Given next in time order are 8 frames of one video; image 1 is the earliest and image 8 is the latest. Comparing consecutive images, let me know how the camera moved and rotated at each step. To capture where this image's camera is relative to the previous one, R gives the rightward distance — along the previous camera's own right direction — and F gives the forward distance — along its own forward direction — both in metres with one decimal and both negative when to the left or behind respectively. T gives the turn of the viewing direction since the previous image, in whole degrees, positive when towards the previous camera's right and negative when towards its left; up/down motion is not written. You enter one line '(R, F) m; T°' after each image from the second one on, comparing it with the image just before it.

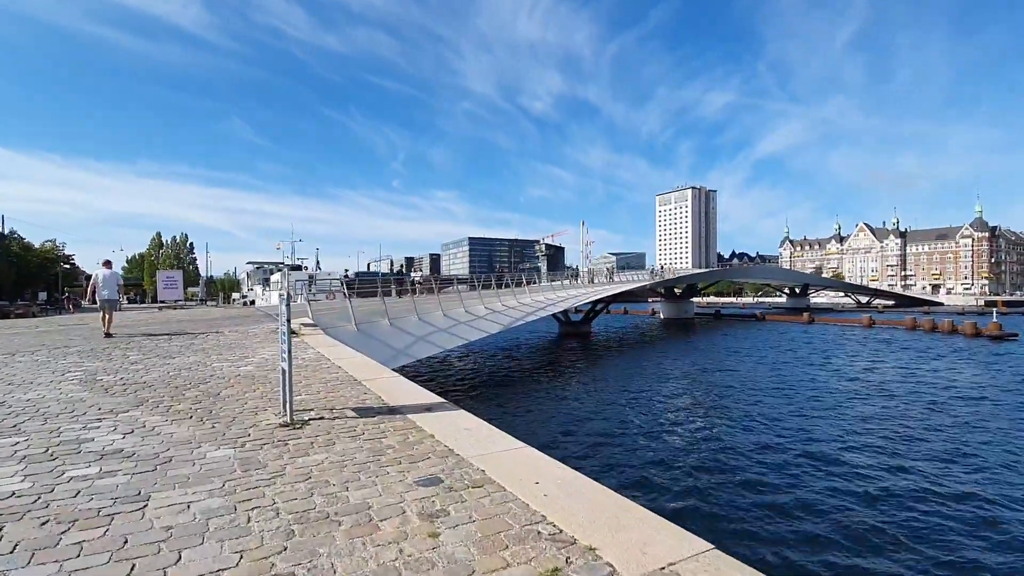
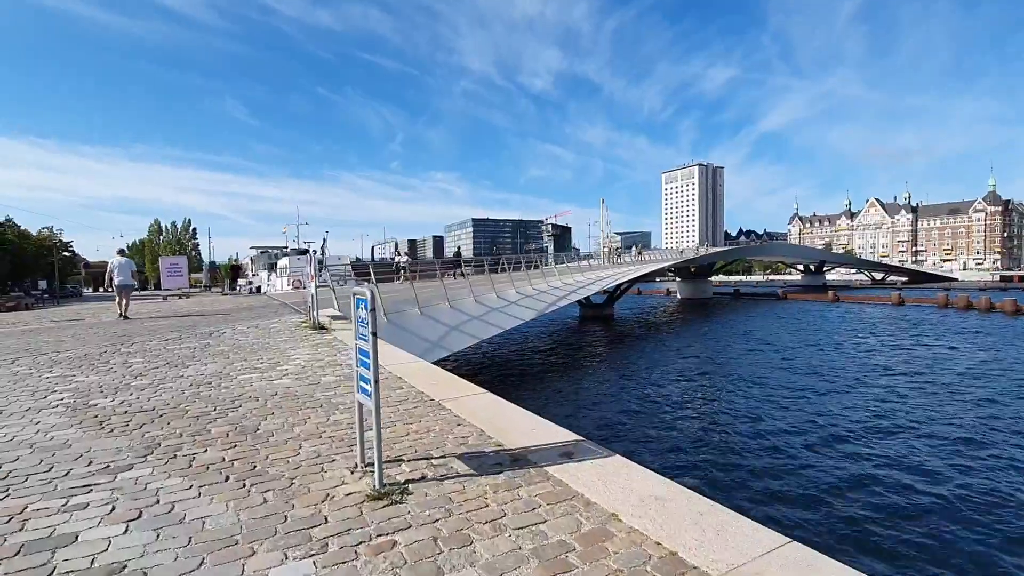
(-1.3, +2.0) m; 0°
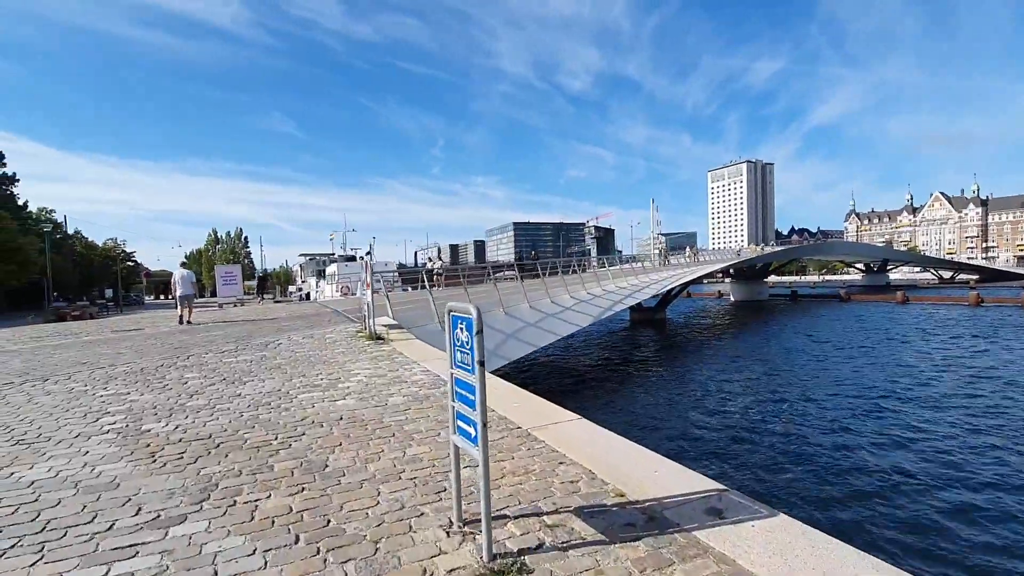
(-0.5, +0.8) m; -4°
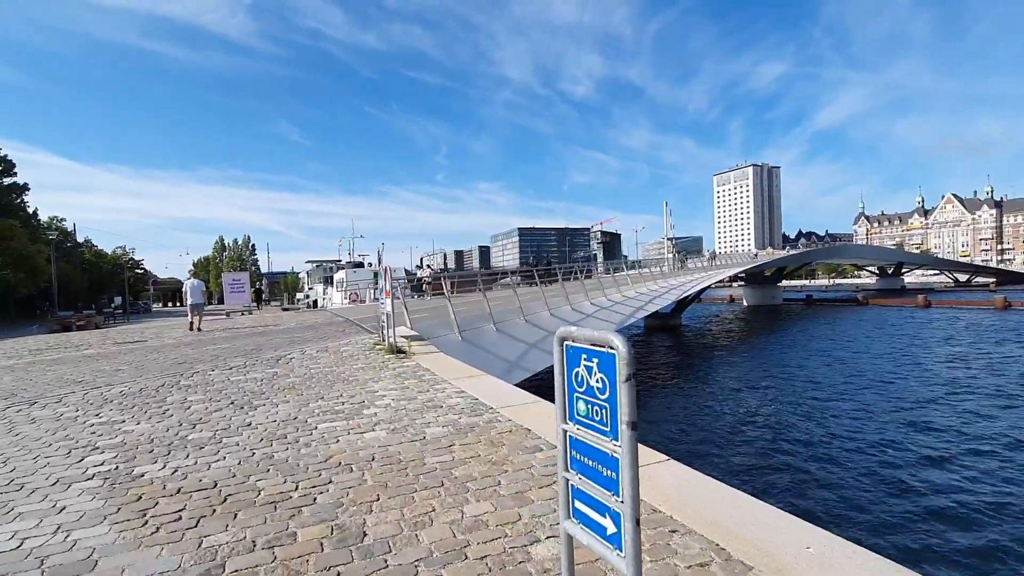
(-0.5, +1.0) m; -1°
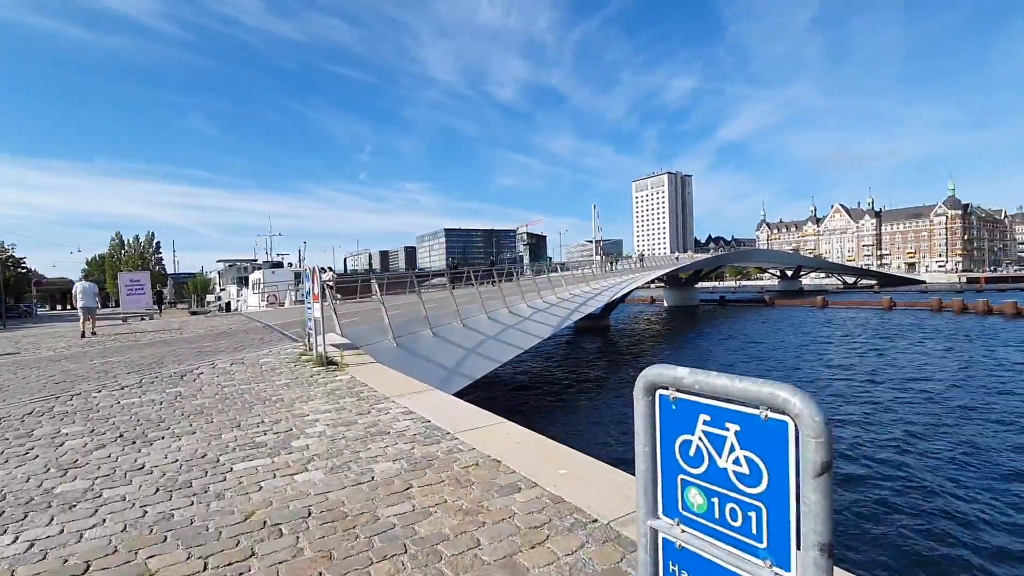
(-0.3, +0.8) m; +8°
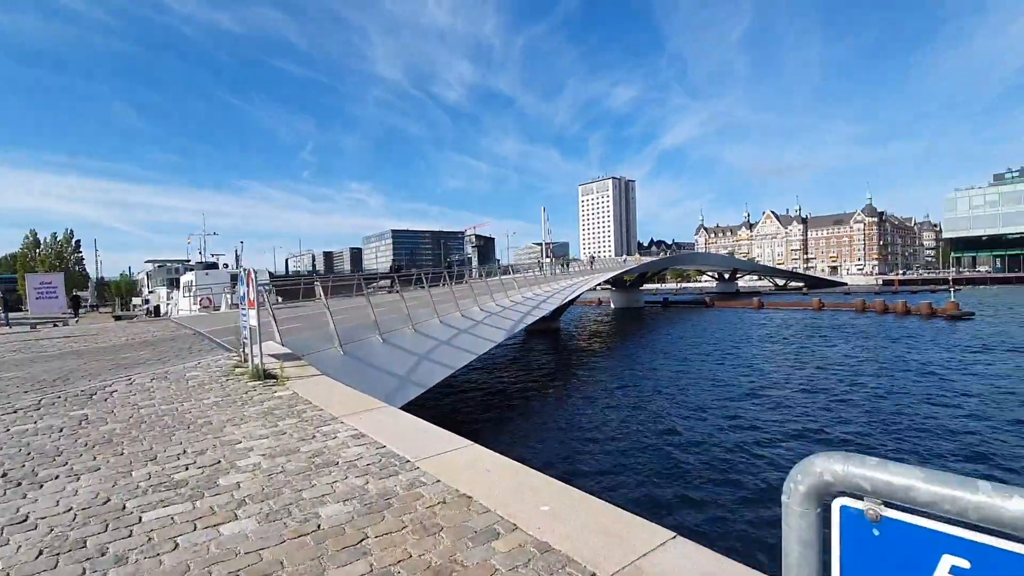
(-0.2, +0.6) m; +5°
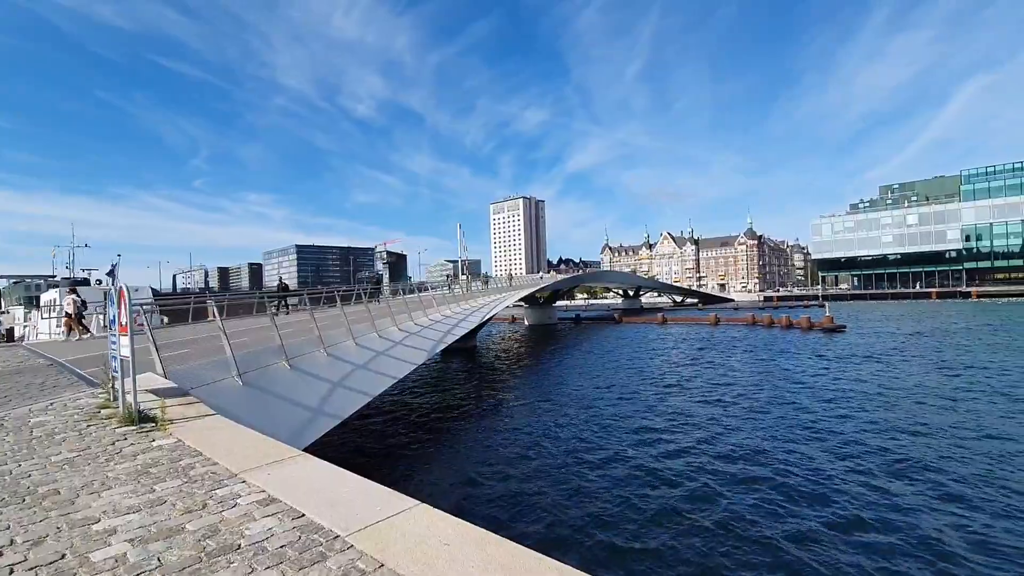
(-0.3, +0.9) m; +9°
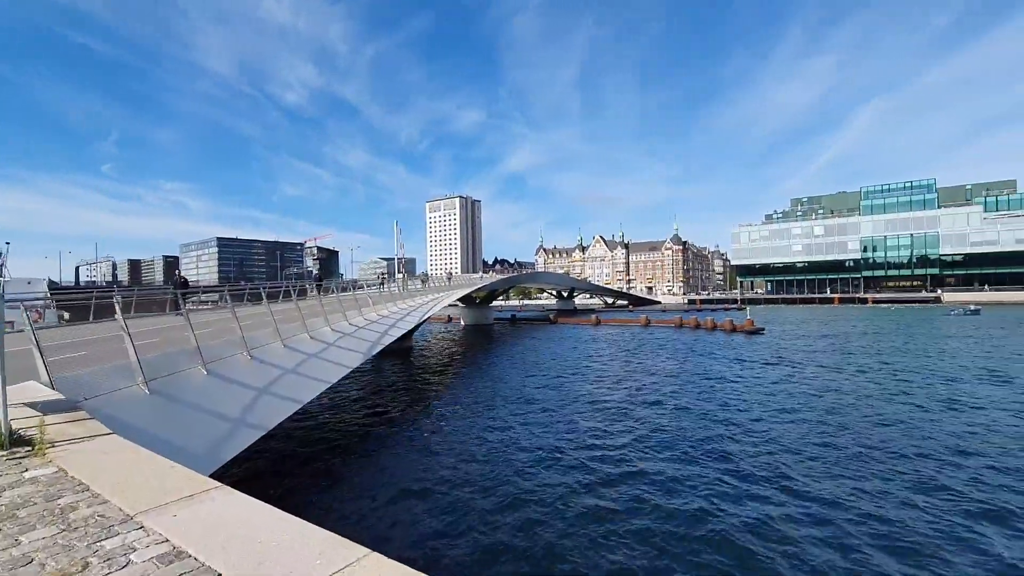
(-0.3, +0.7) m; +7°
